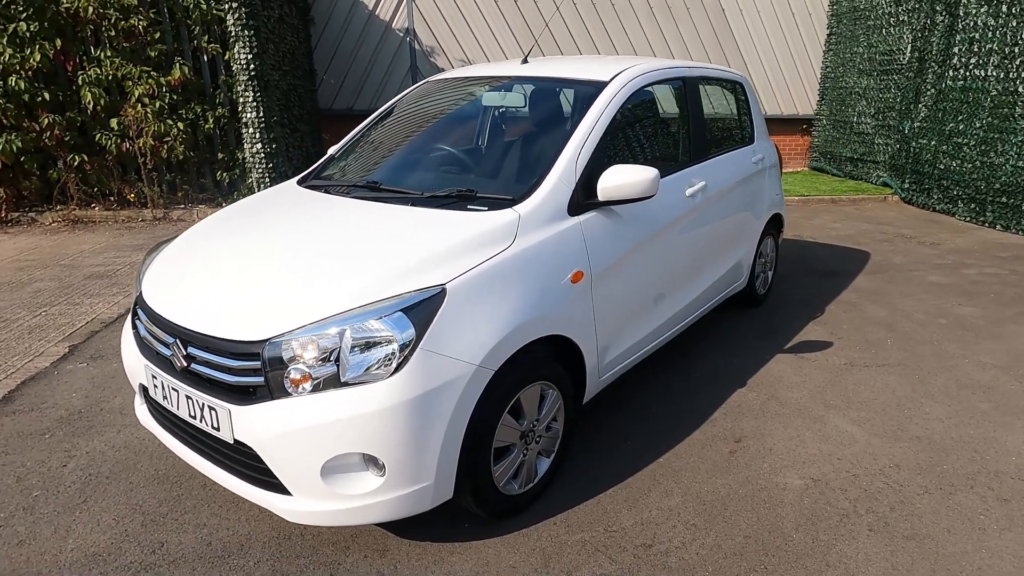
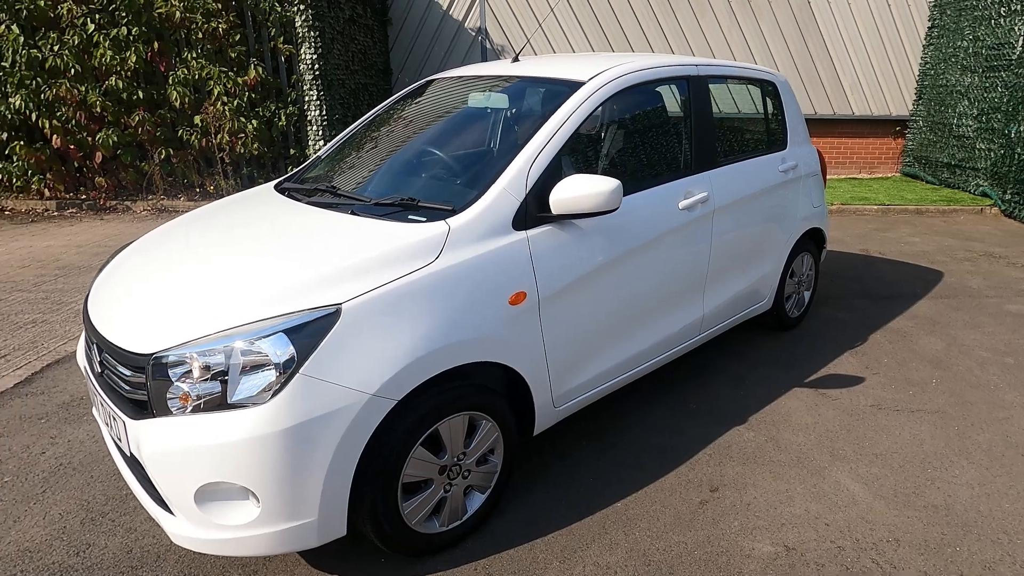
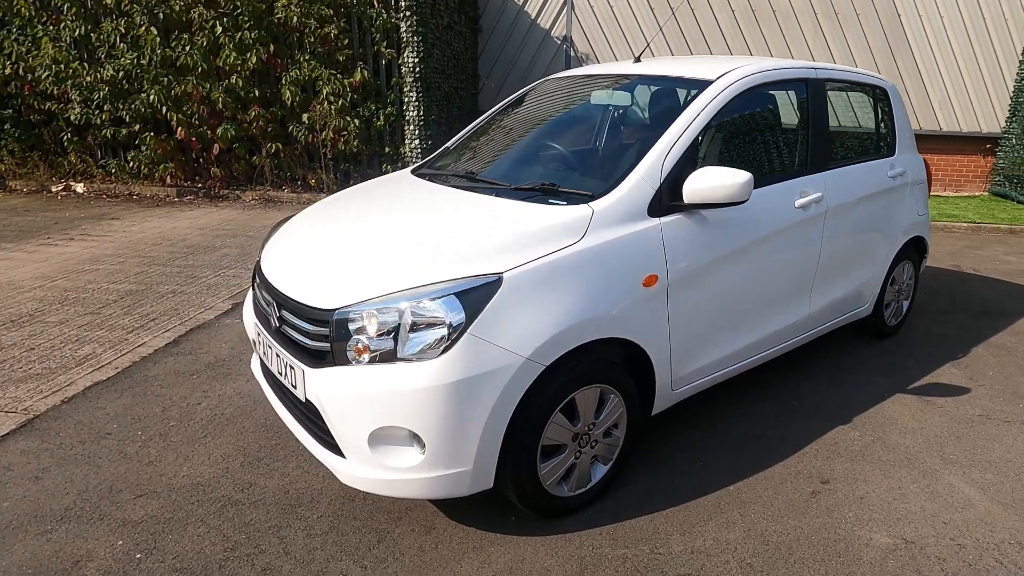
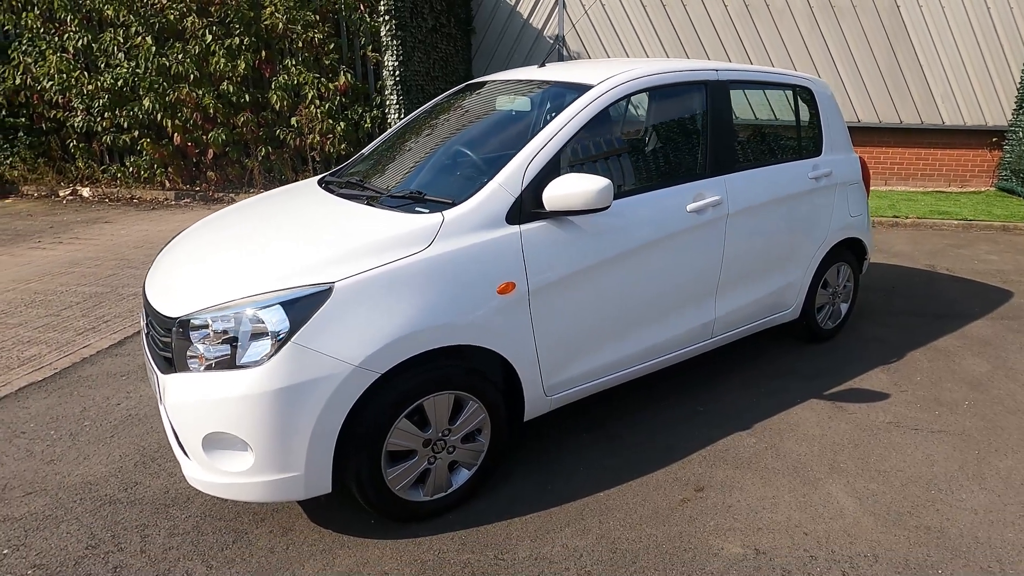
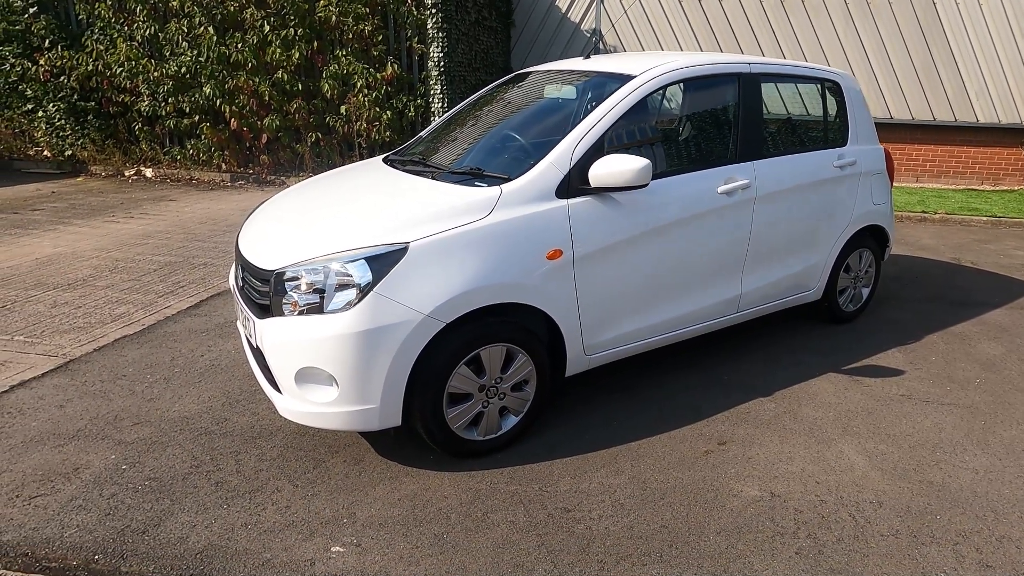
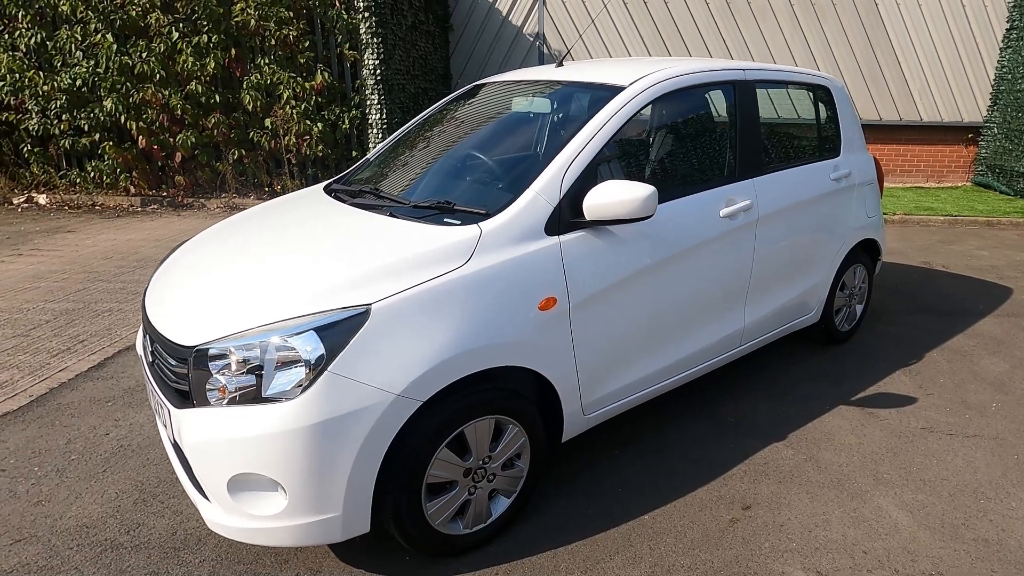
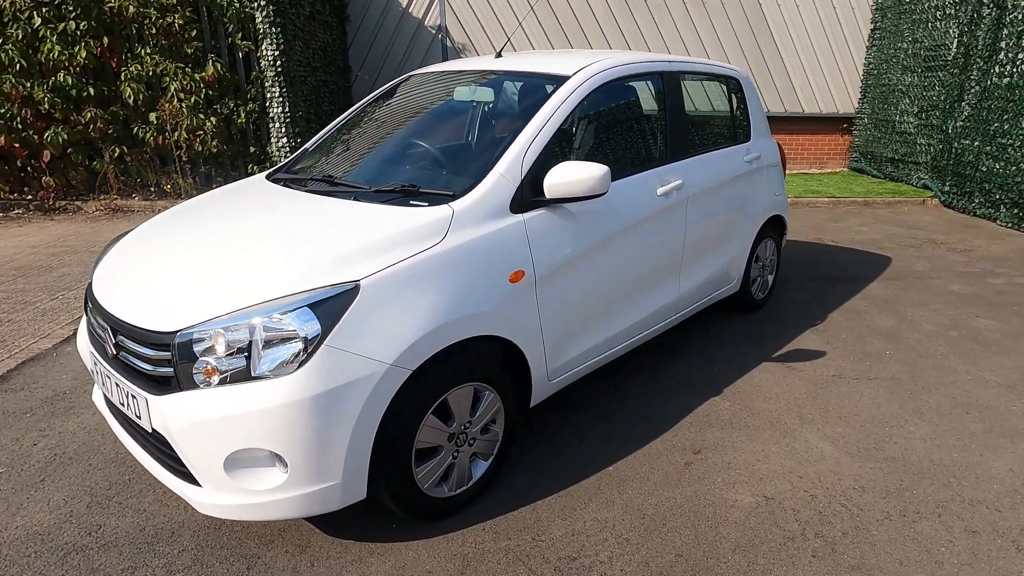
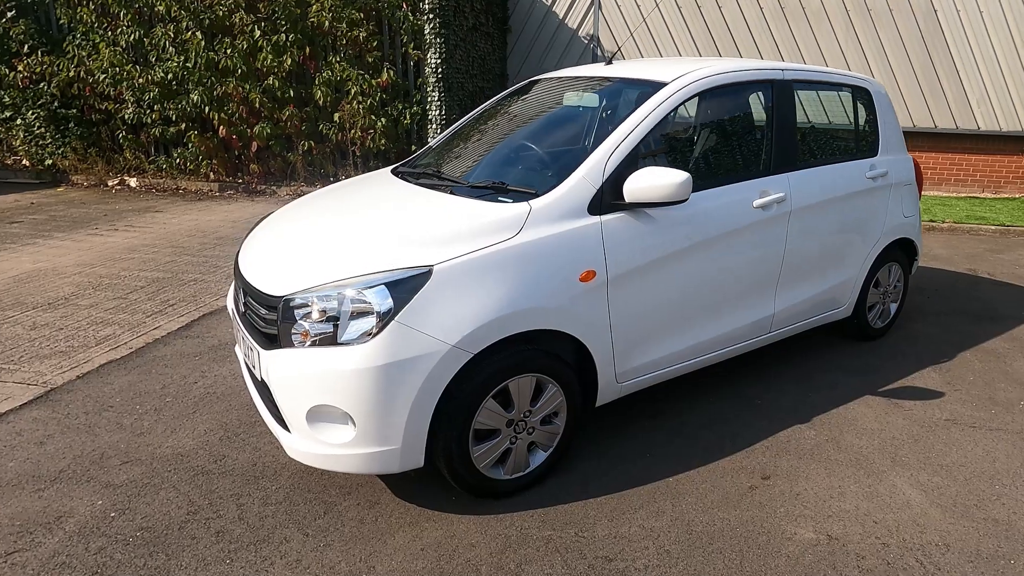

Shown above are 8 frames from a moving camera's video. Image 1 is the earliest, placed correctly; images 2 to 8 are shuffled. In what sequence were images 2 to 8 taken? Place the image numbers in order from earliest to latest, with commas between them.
7, 2, 6, 4, 5, 8, 3
